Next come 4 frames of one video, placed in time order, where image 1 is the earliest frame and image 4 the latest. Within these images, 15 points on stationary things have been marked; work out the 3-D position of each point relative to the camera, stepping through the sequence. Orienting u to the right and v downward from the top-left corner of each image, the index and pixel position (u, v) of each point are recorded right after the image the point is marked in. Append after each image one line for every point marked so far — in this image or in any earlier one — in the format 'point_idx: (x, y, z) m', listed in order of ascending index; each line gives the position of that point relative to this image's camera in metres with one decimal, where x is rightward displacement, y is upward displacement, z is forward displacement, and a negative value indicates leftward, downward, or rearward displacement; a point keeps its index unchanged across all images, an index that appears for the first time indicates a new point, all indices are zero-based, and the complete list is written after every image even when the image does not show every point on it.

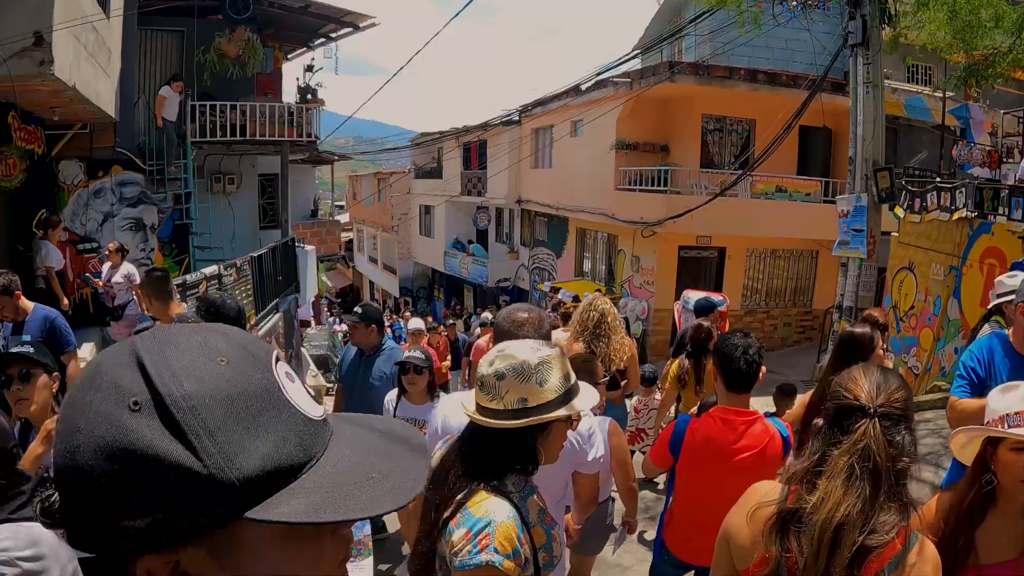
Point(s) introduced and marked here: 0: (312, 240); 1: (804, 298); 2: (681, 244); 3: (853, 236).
0: (-5.0, +1.2, +16.6) m
1: (+6.0, -0.2, +13.6) m
2: (+3.4, +0.9, +12.9) m
3: (+4.0, +0.6, +7.8) m
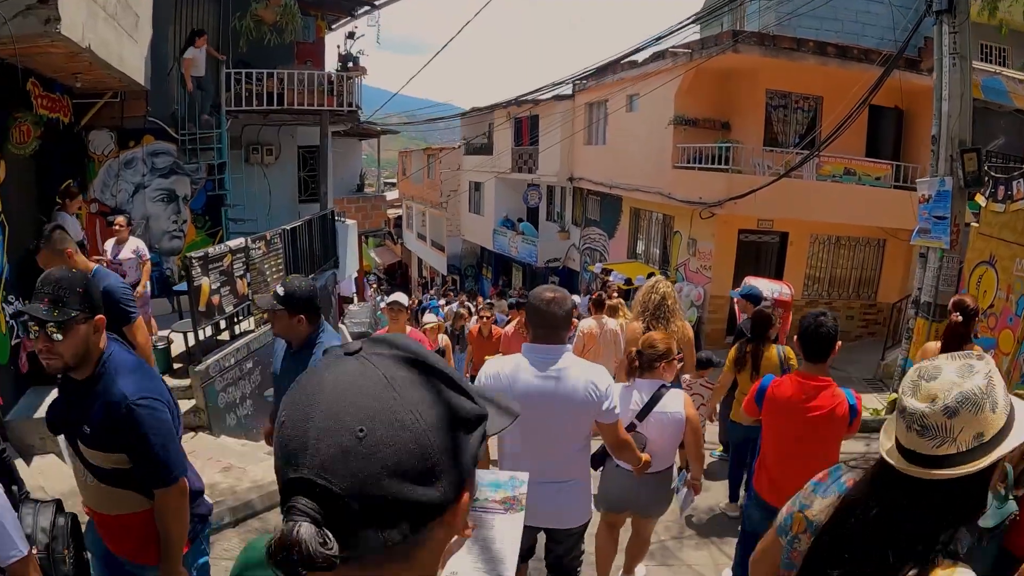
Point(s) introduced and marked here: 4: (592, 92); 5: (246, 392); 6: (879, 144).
0: (-3.9, +1.8, +16.4) m
1: (+6.8, -0.1, +12.6) m
2: (+4.2, +1.1, +12.0) m
3: (+4.4, +0.7, +6.9) m
4: (+1.9, +4.6, +15.6) m
5: (-3.1, -1.1, +7.6) m
6: (+7.3, +2.8, +13.1) m
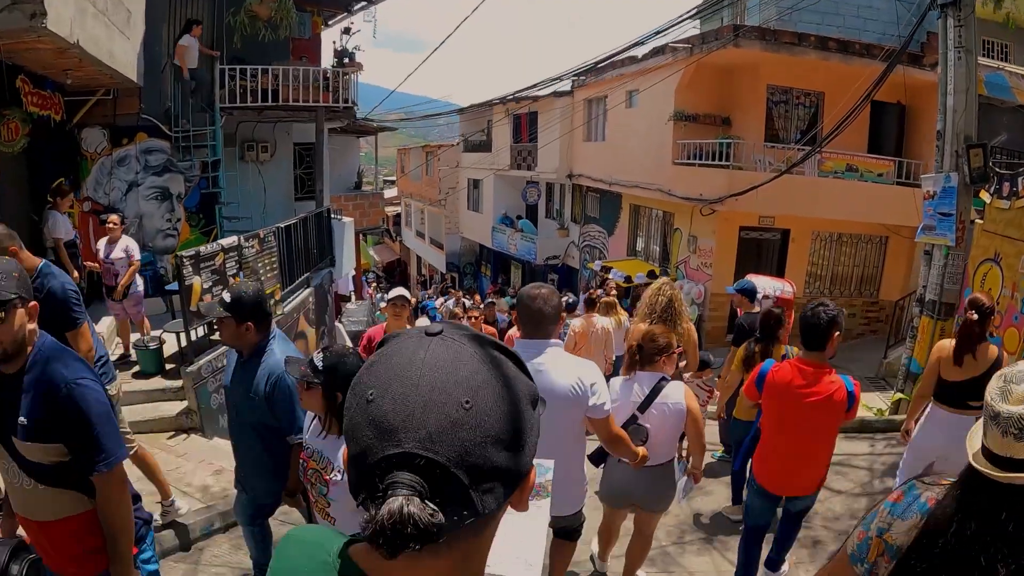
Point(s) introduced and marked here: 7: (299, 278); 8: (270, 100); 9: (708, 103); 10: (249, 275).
0: (-3.9, +1.9, +16.3) m
1: (+6.8, 0.0, +12.4) m
2: (+4.1, +1.2, +11.9) m
3: (+4.4, +0.7, +6.8) m
4: (+1.8, +4.7, +15.4) m
5: (-3.1, -1.1, +7.5) m
6: (+7.2, +2.9, +12.9) m
7: (-3.0, +0.2, +9.2) m
8: (-3.9, +3.0, +10.7) m
9: (+3.6, +3.4, +12.2) m
10: (-3.0, +0.2, +7.5) m
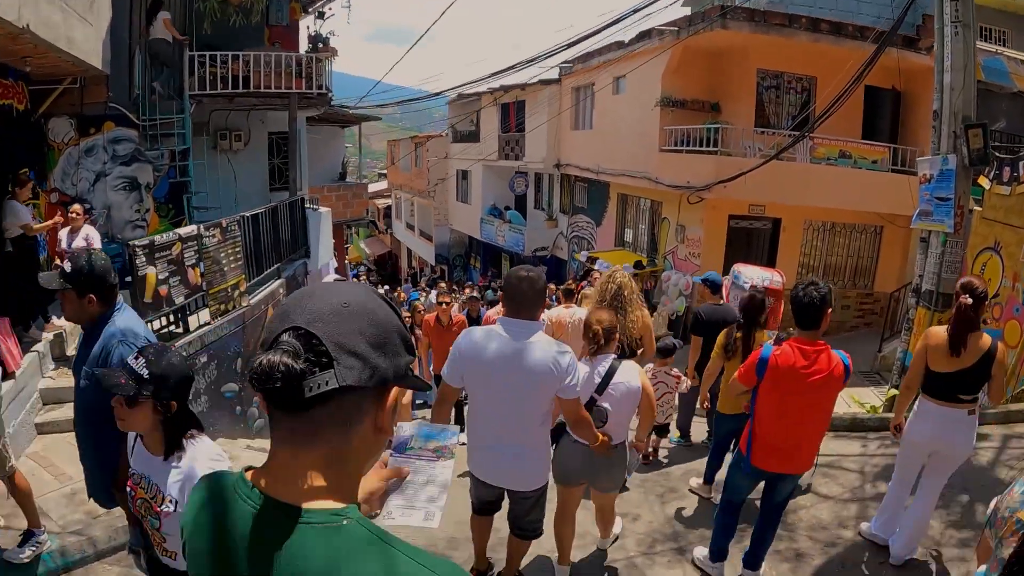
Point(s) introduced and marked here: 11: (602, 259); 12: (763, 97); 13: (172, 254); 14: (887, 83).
0: (-4.2, +2.0, +15.9) m
1: (+6.5, +0.1, +12.1) m
2: (+3.9, +1.3, +11.6) m
3: (+4.2, +0.8, +6.5) m
4: (+1.5, +4.9, +15.1) m
5: (-3.4, -1.1, +7.2) m
6: (+6.9, +3.1, +12.6) m
7: (-3.3, +0.2, +8.9) m
8: (-4.2, +3.1, +10.3) m
9: (+3.3, +3.6, +11.8) m
10: (-3.3, +0.2, +7.2) m
11: (+1.8, +0.6, +13.1) m
12: (+4.4, +3.3, +11.5) m
13: (-3.4, +0.3, +6.5) m
14: (+7.0, +3.9, +12.4) m
